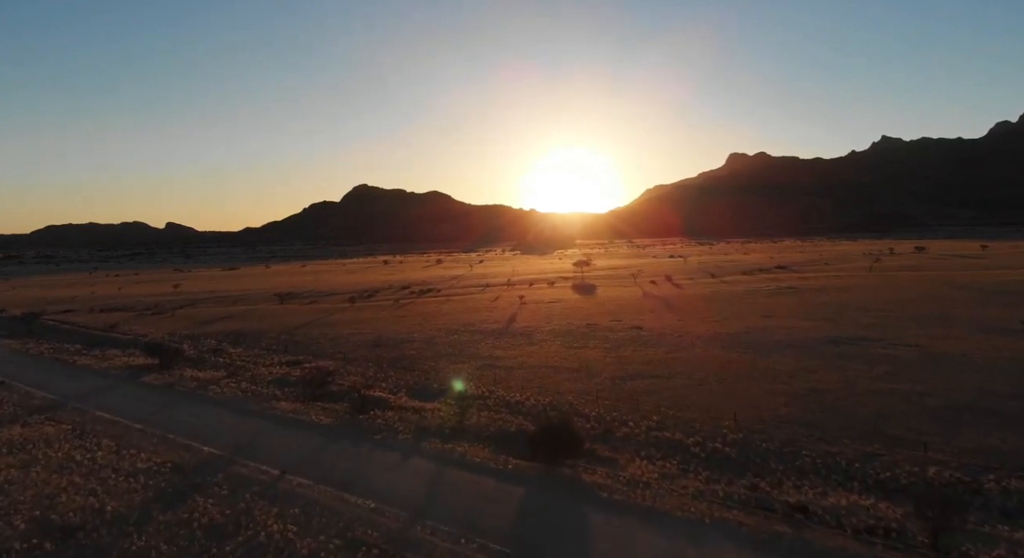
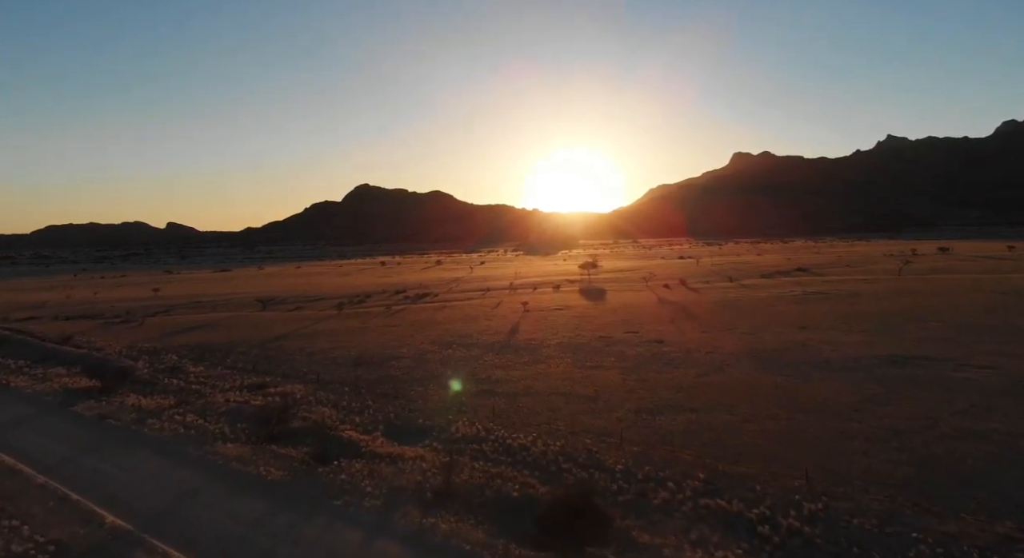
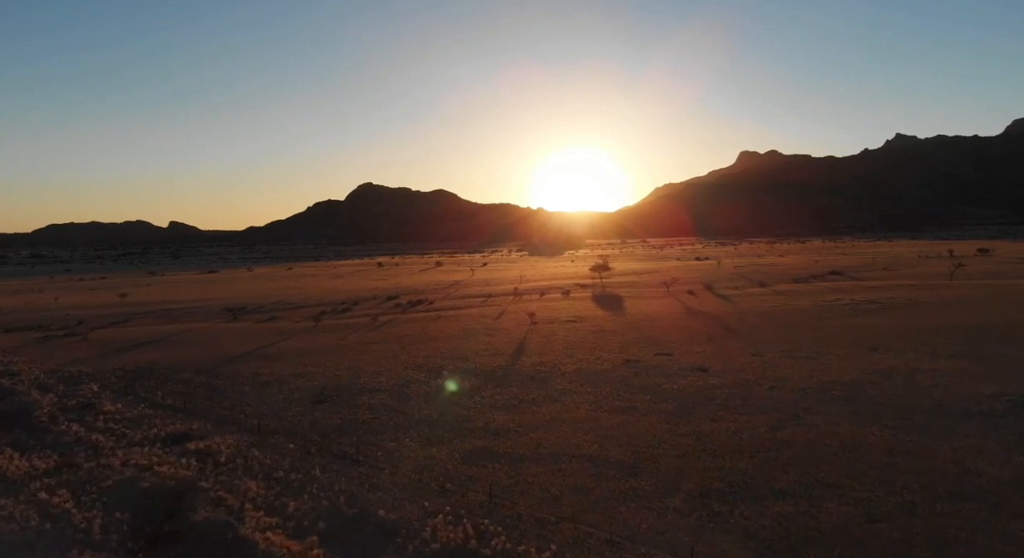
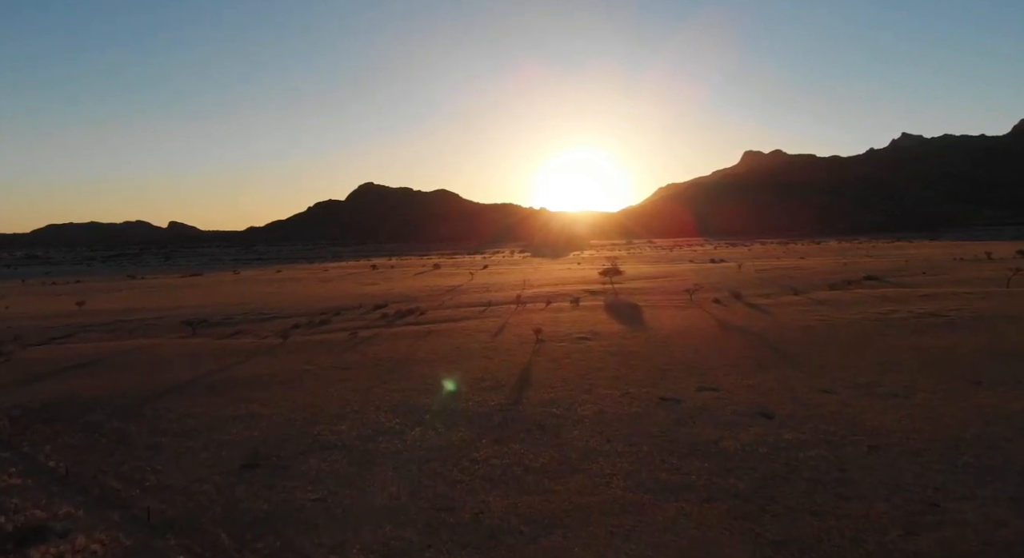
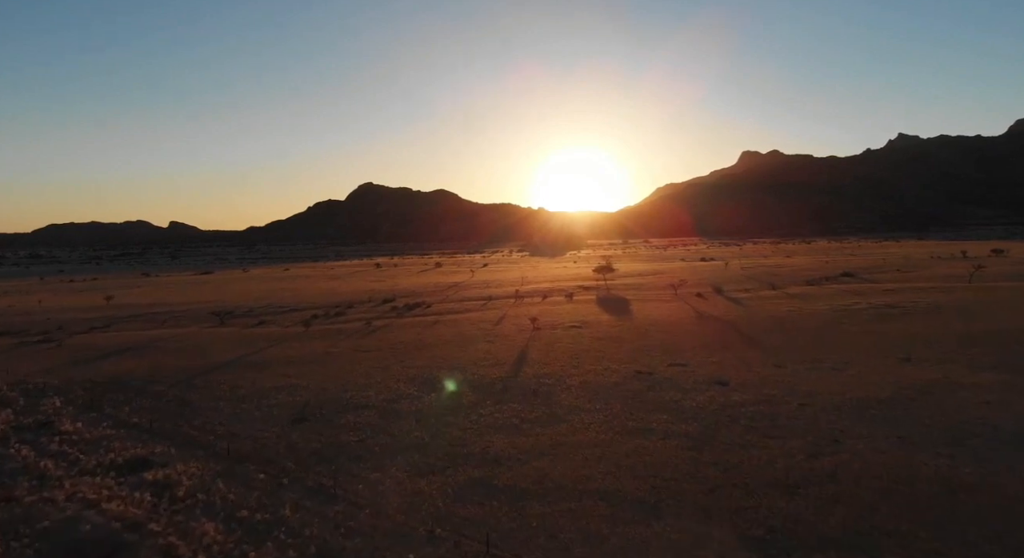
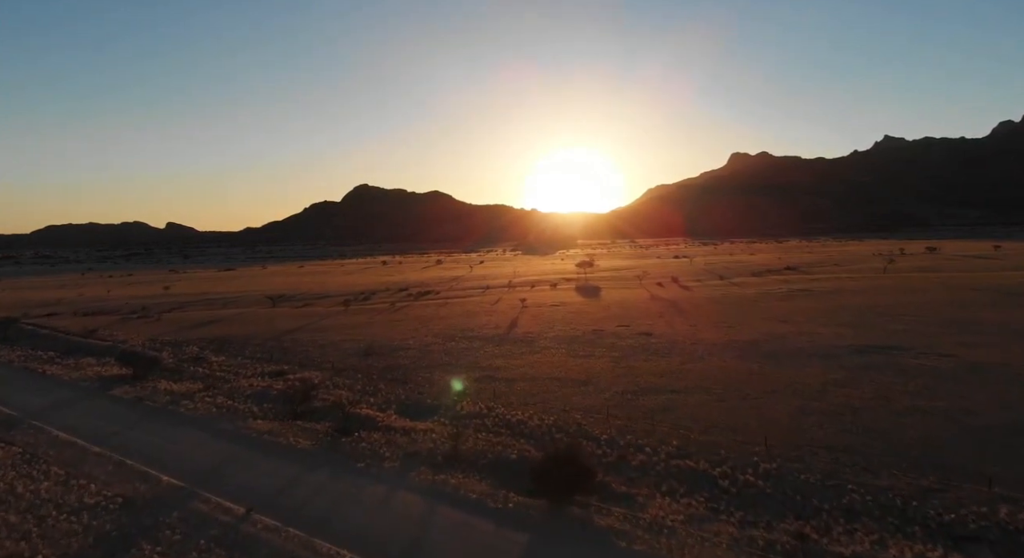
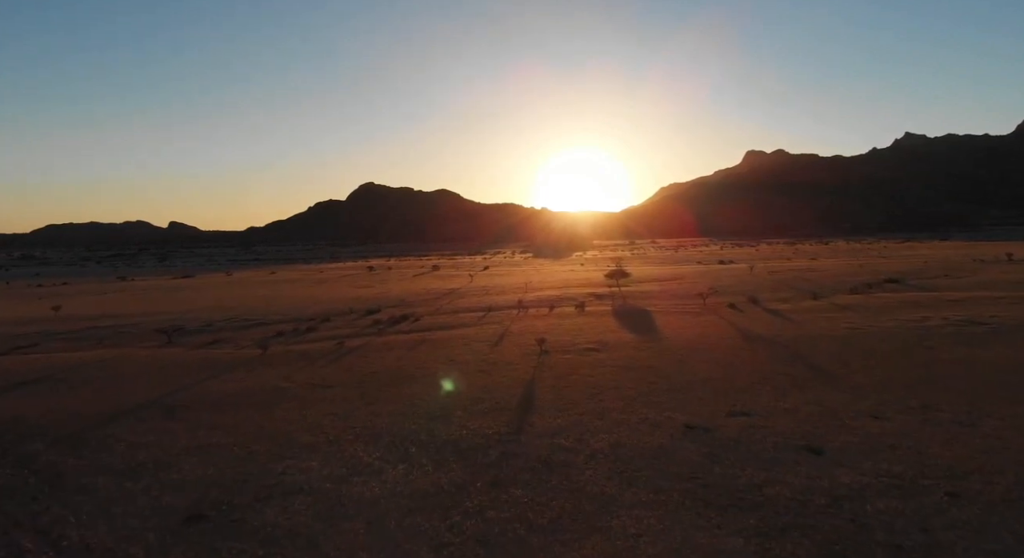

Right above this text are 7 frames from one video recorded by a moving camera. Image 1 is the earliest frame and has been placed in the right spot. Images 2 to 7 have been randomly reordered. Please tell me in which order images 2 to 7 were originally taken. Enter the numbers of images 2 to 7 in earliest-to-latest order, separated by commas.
6, 2, 3, 5, 4, 7
